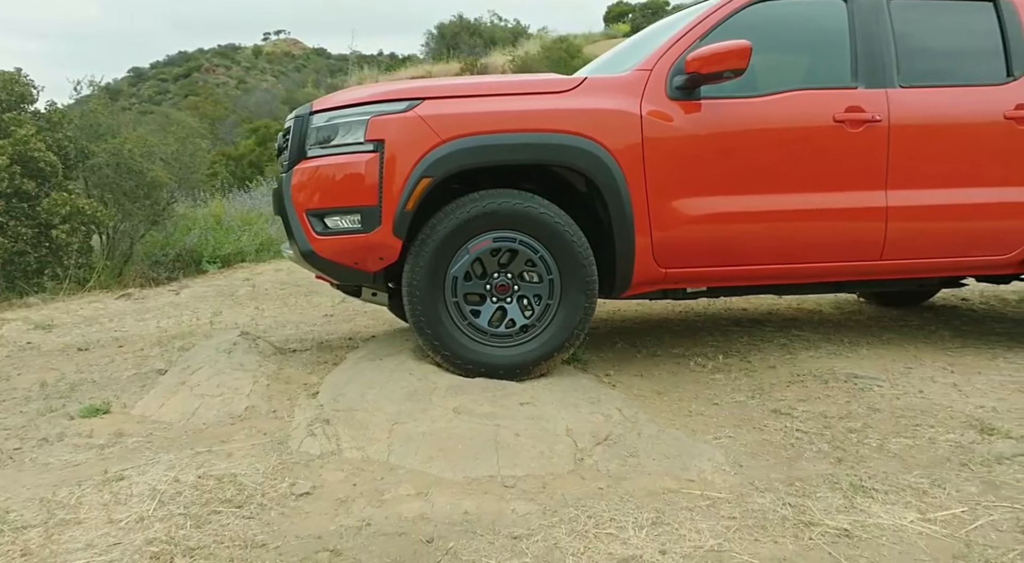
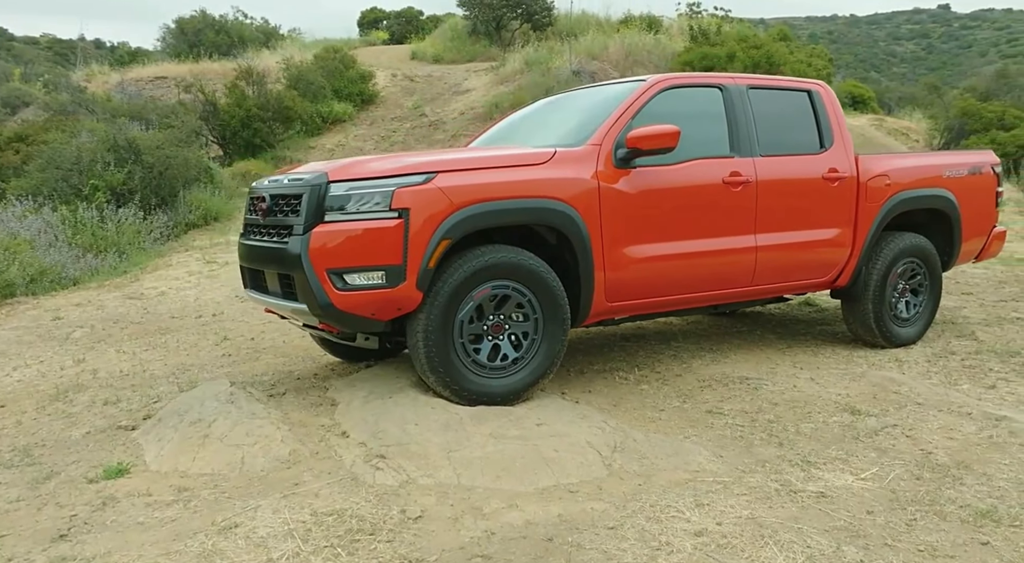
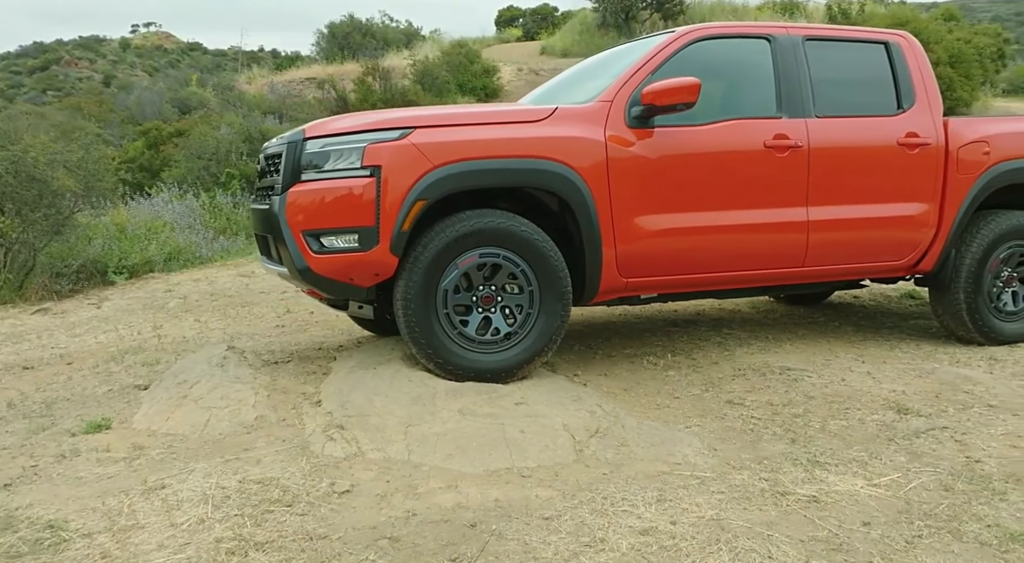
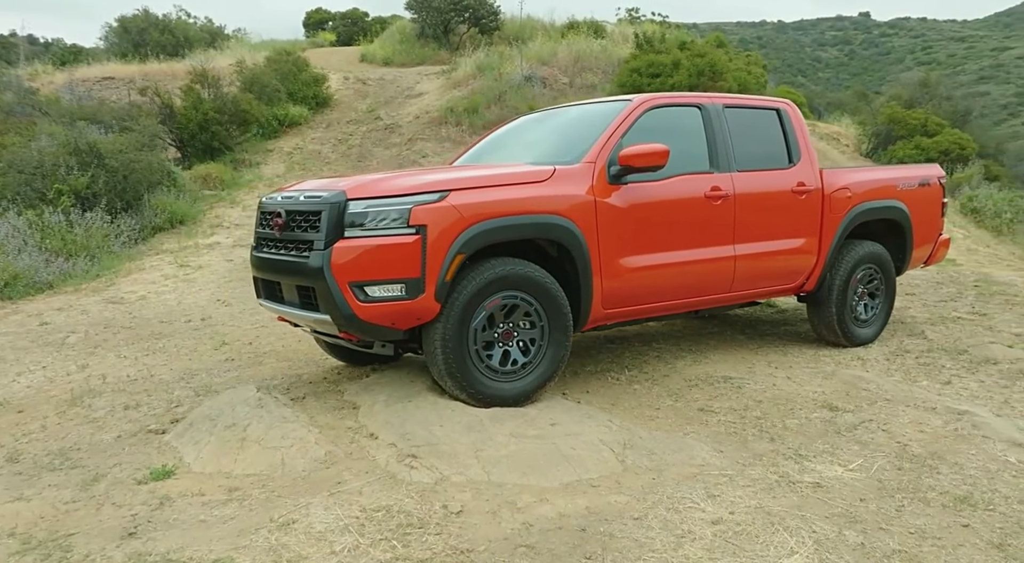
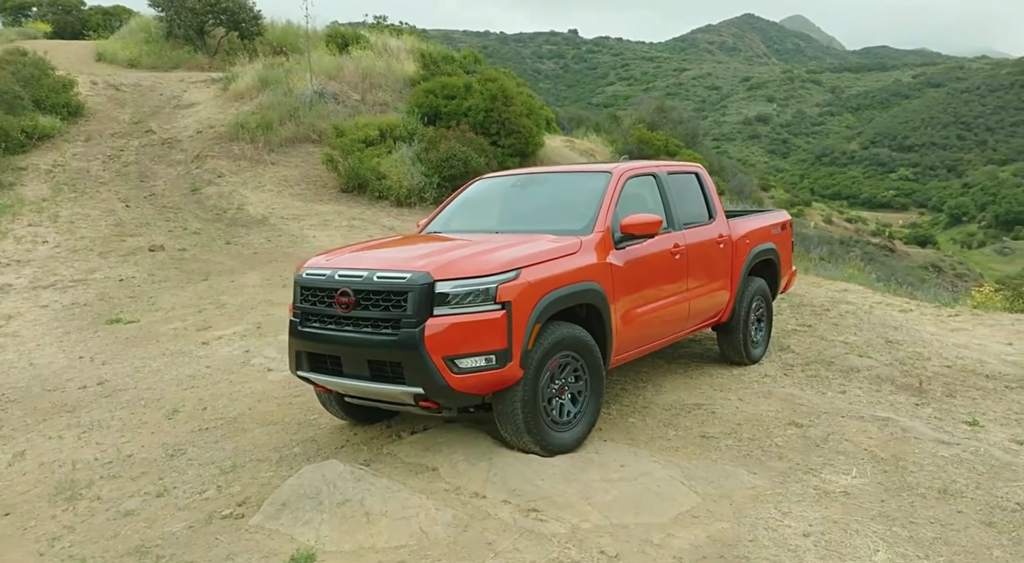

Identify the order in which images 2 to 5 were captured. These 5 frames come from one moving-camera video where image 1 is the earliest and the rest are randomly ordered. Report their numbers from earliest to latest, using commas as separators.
3, 2, 4, 5
